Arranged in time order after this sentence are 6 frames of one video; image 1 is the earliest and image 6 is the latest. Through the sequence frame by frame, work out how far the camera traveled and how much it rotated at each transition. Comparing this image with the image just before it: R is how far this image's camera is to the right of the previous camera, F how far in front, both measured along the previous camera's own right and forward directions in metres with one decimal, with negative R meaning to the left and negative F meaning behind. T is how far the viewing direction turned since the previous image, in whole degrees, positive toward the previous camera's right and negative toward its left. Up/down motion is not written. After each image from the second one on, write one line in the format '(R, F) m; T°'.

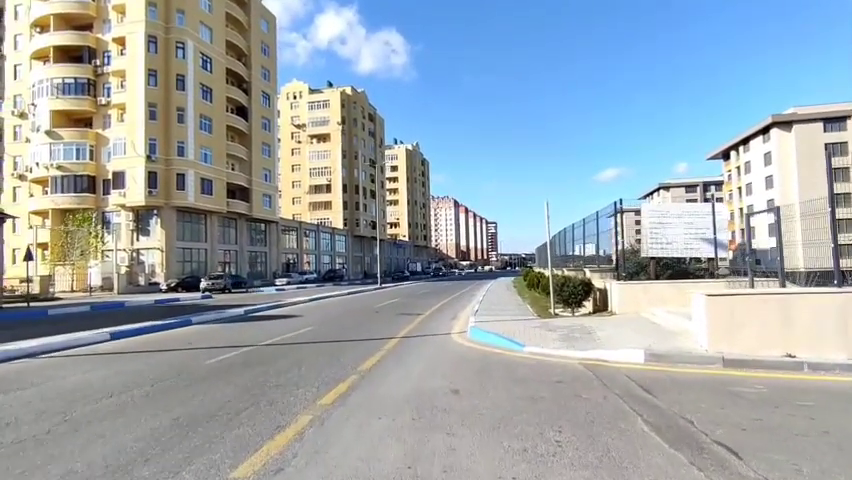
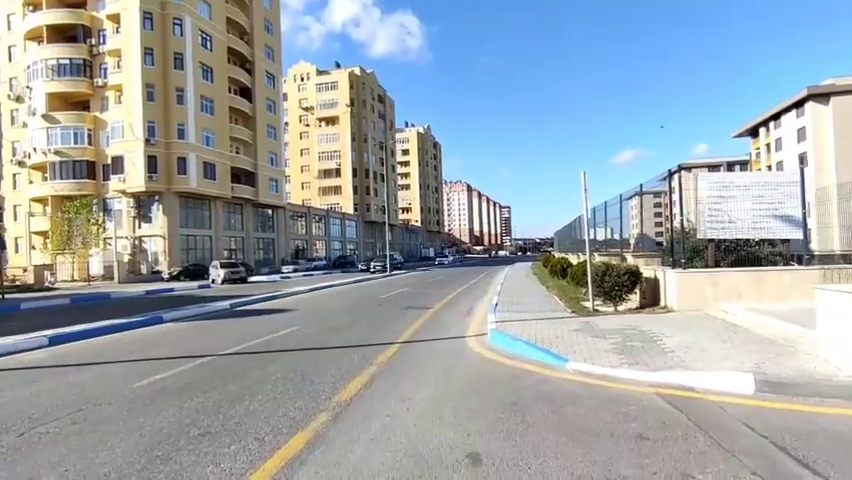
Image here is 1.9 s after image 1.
(+0.1, +2.9) m; -2°
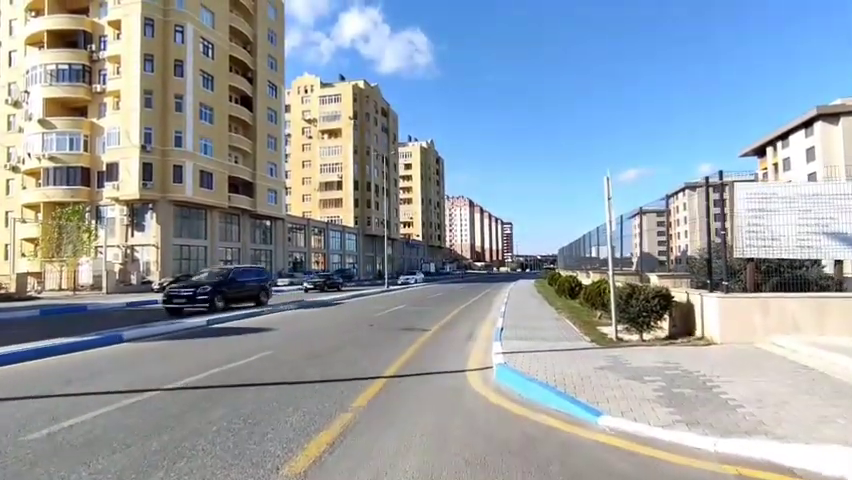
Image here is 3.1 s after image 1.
(+0.1, +1.8) m; 0°
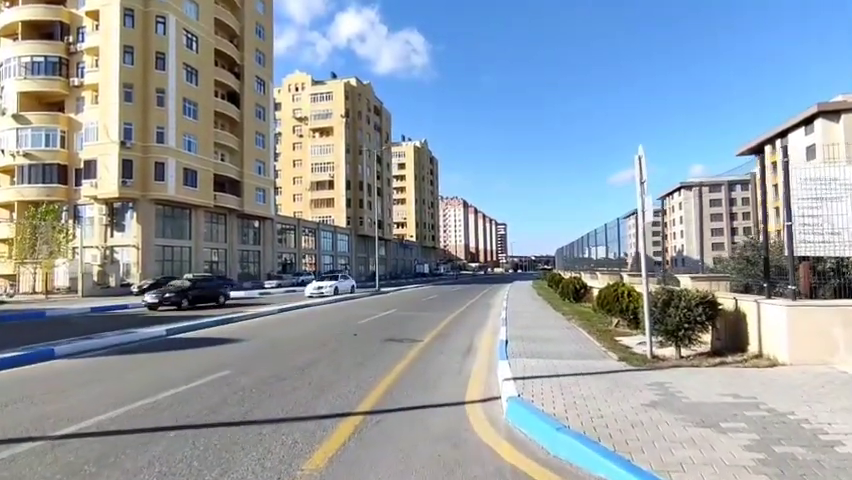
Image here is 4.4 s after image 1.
(+0.1, +2.1) m; +1°
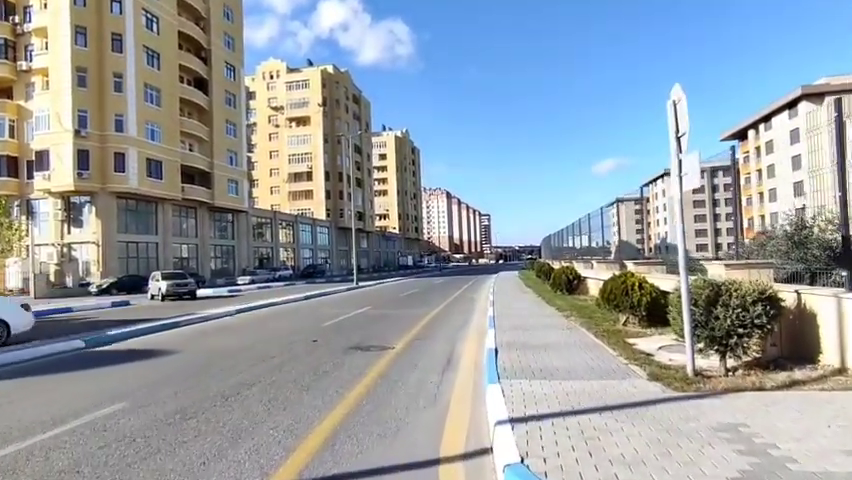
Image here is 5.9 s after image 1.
(+0.3, +2.4) m; +2°
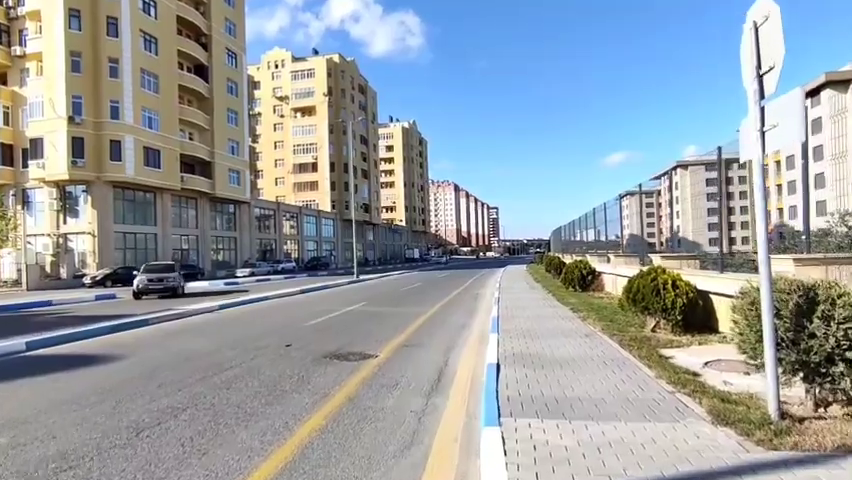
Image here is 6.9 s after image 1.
(+0.4, +1.9) m; -1°
